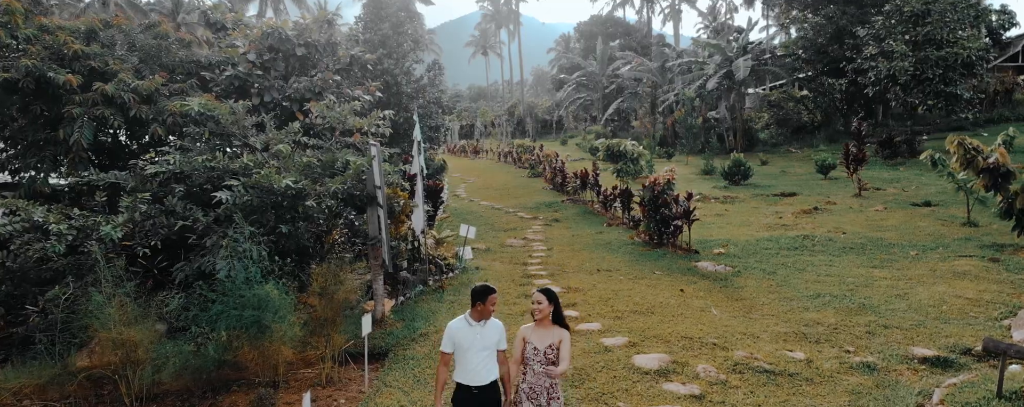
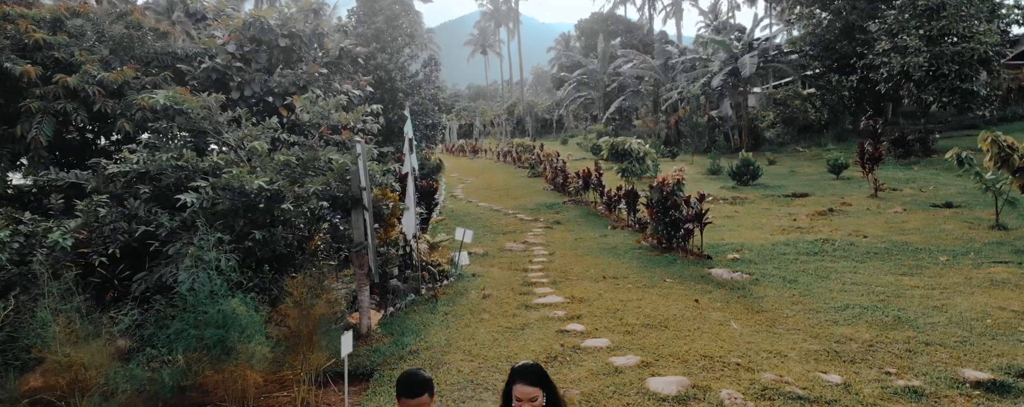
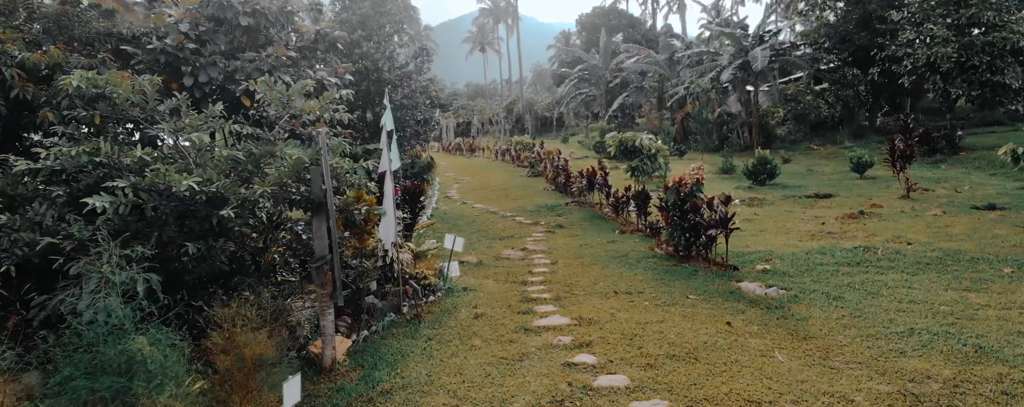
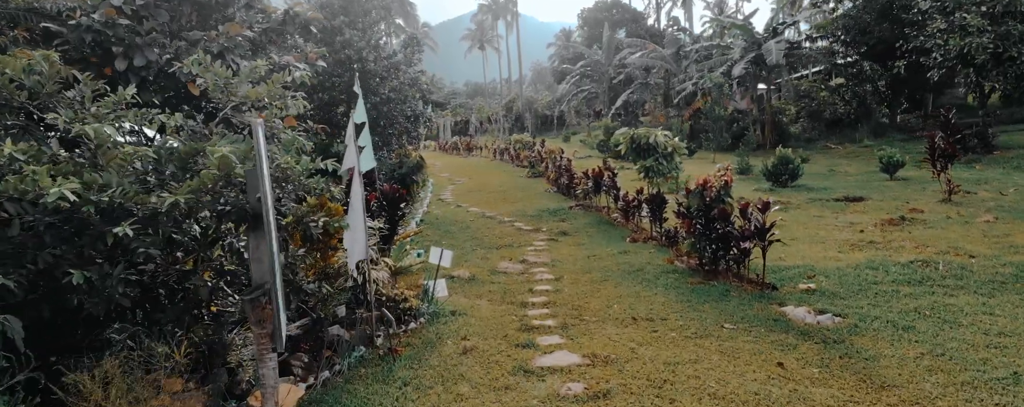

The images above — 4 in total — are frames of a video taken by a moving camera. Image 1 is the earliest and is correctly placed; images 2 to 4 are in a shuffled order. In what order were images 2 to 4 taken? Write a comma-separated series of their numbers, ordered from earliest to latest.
2, 3, 4
